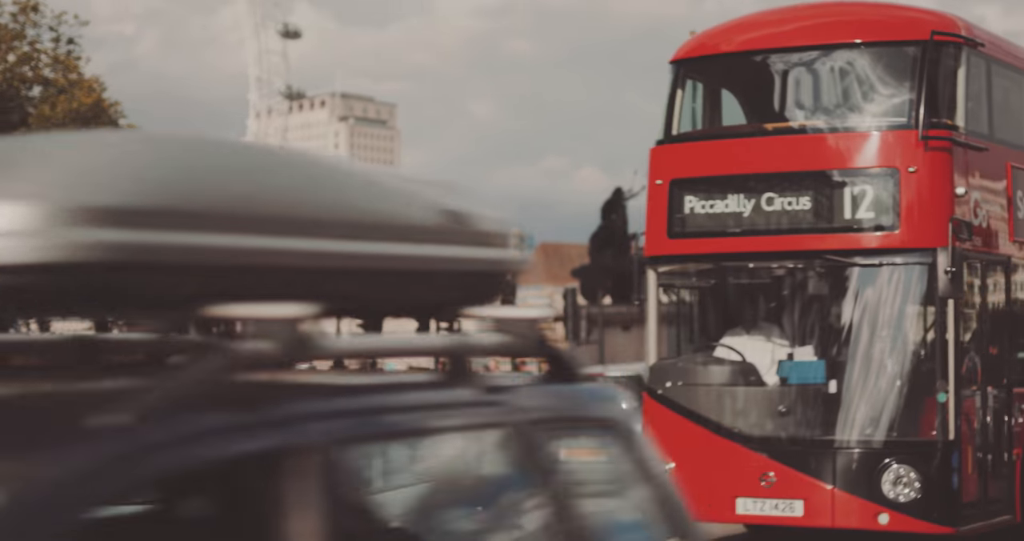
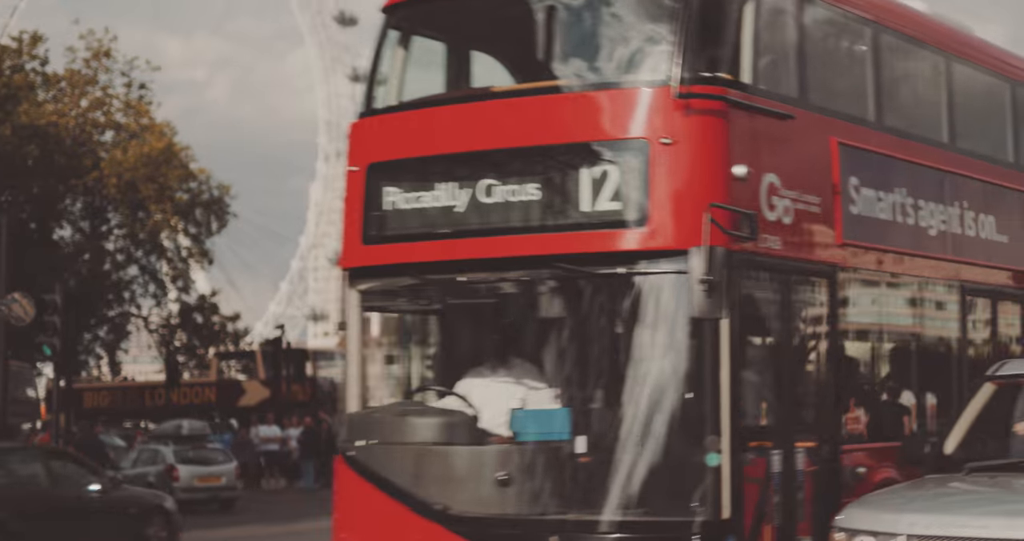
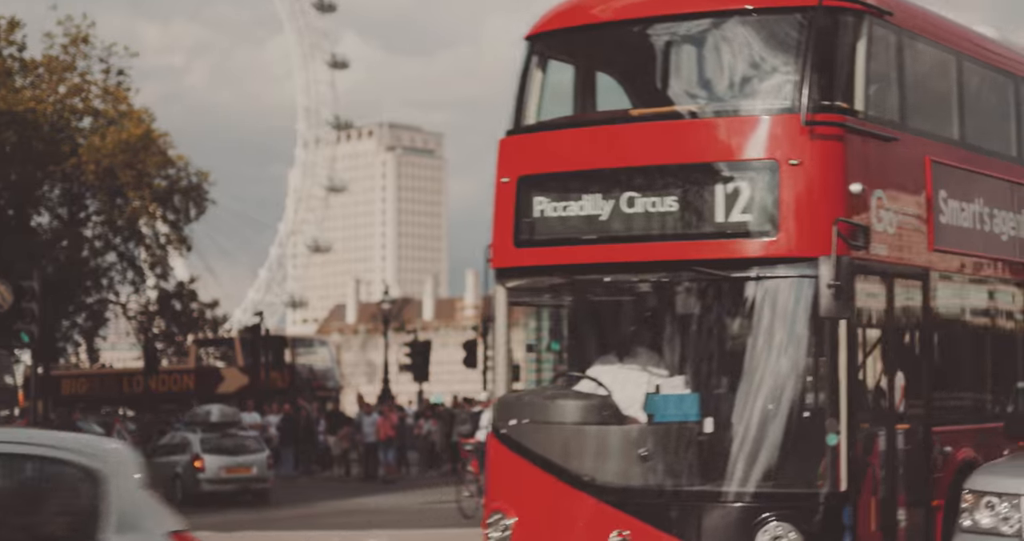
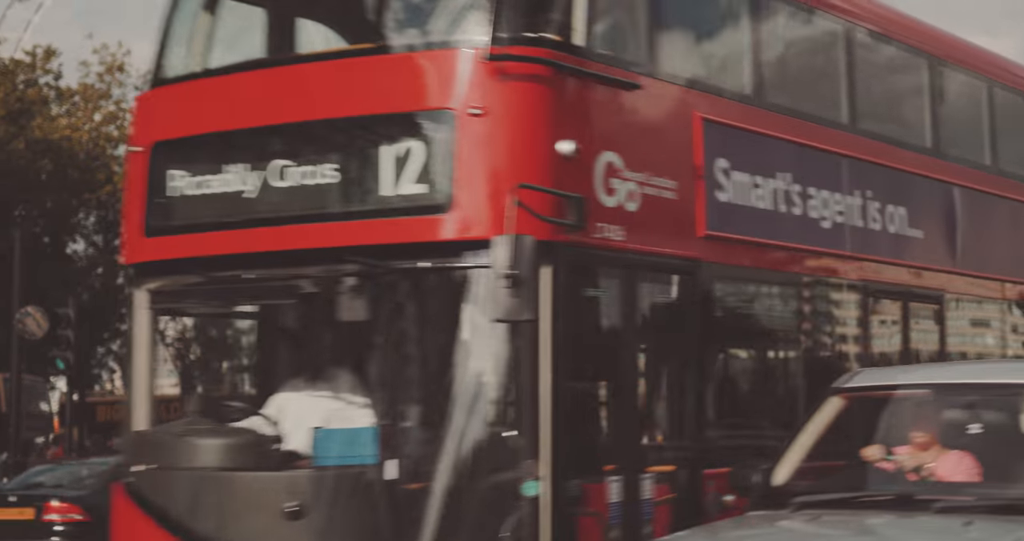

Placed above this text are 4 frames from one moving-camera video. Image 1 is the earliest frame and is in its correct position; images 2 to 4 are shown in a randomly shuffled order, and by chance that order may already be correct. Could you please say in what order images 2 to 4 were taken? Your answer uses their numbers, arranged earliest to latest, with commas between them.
3, 2, 4
